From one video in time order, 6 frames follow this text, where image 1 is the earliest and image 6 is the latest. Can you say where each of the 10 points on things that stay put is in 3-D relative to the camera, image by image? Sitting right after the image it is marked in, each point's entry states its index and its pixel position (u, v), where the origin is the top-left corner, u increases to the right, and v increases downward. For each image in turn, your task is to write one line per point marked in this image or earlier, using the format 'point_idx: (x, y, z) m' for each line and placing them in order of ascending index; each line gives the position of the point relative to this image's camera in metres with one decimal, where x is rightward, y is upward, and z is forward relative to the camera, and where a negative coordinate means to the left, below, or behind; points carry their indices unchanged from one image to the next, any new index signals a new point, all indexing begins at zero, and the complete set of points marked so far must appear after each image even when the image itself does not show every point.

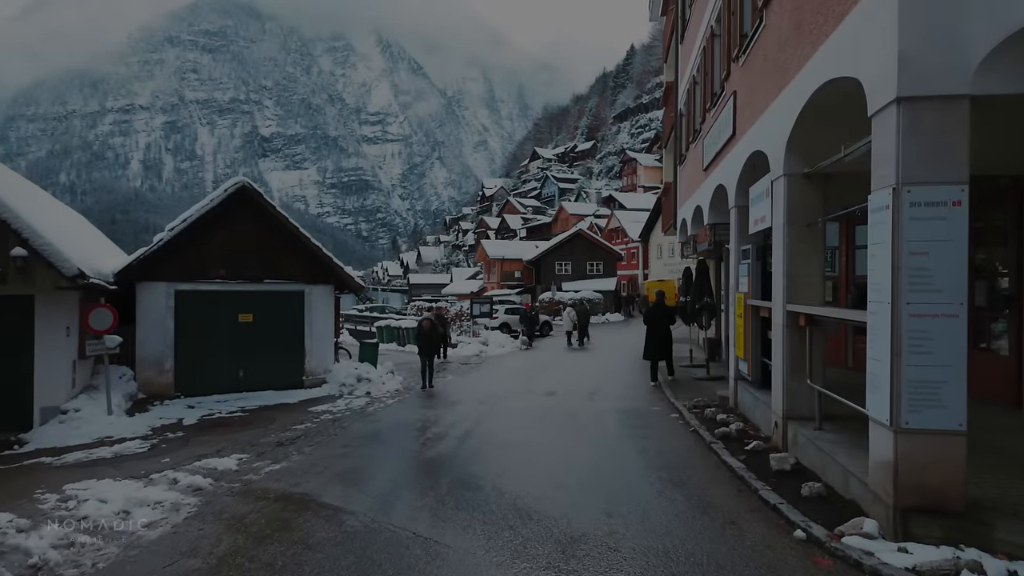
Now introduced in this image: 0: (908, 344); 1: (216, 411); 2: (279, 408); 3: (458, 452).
0: (+3.1, -0.4, +4.6) m
1: (-6.7, -2.8, +13.4) m
2: (-5.1, -2.7, +13.1) m
3: (-0.8, -2.4, +8.6) m
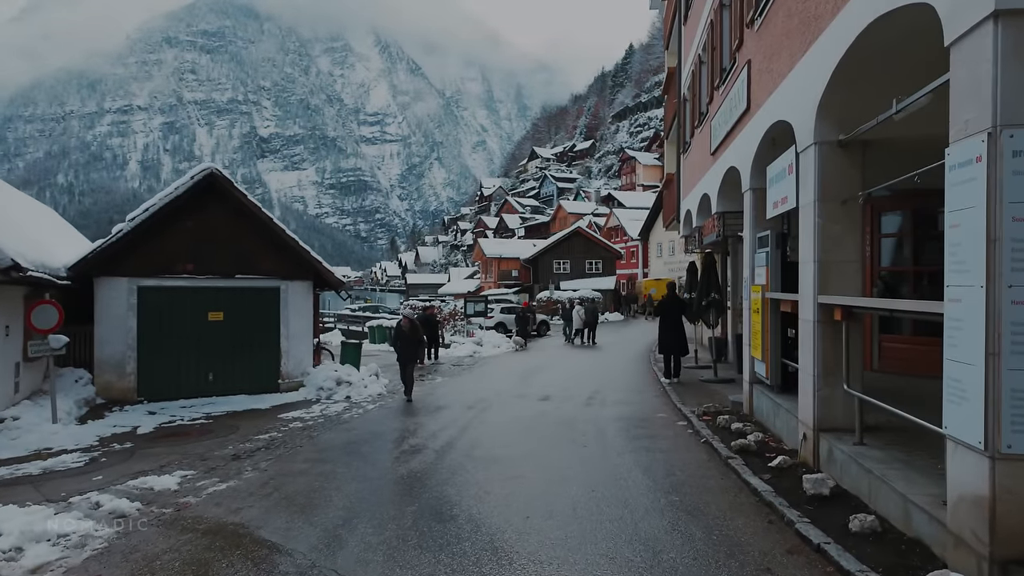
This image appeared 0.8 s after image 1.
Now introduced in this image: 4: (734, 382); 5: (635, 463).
0: (+2.9, -0.3, +3.5) m
1: (-6.9, -2.7, +12.3) m
2: (-5.3, -2.6, +11.9) m
3: (-1.0, -2.3, +7.5) m
4: (+5.2, -2.2, +14.0) m
5: (+1.5, -2.2, +7.4) m
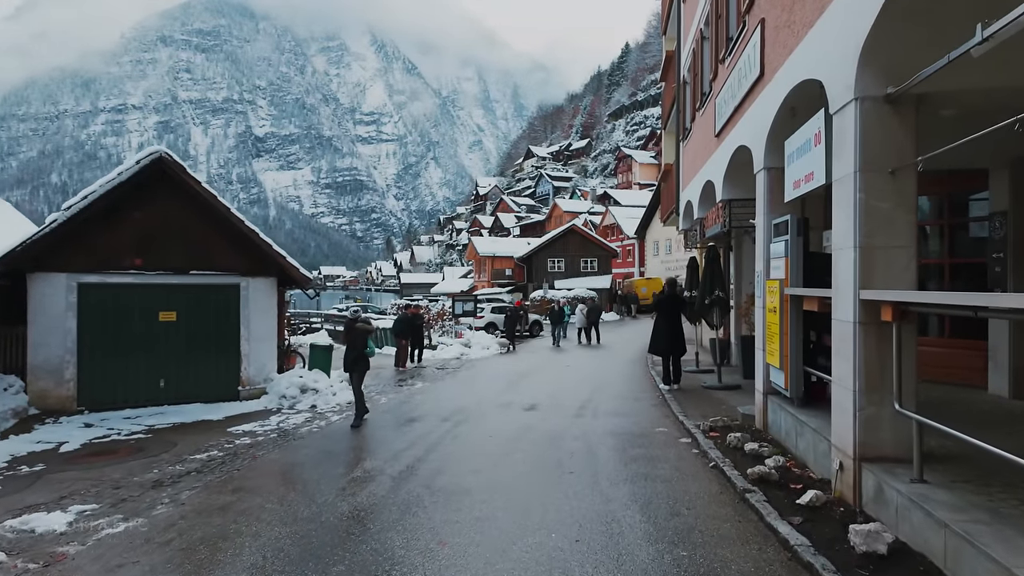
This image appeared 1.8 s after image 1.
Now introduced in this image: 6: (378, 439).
0: (+2.6, -0.3, +2.1) m
1: (-7.2, -2.6, +10.8) m
2: (-5.7, -2.5, +10.5) m
3: (-1.3, -2.2, +6.1) m
4: (+4.9, -2.2, +12.7) m
5: (+1.2, -2.1, +6.1) m
6: (-2.1, -2.3, +9.2) m
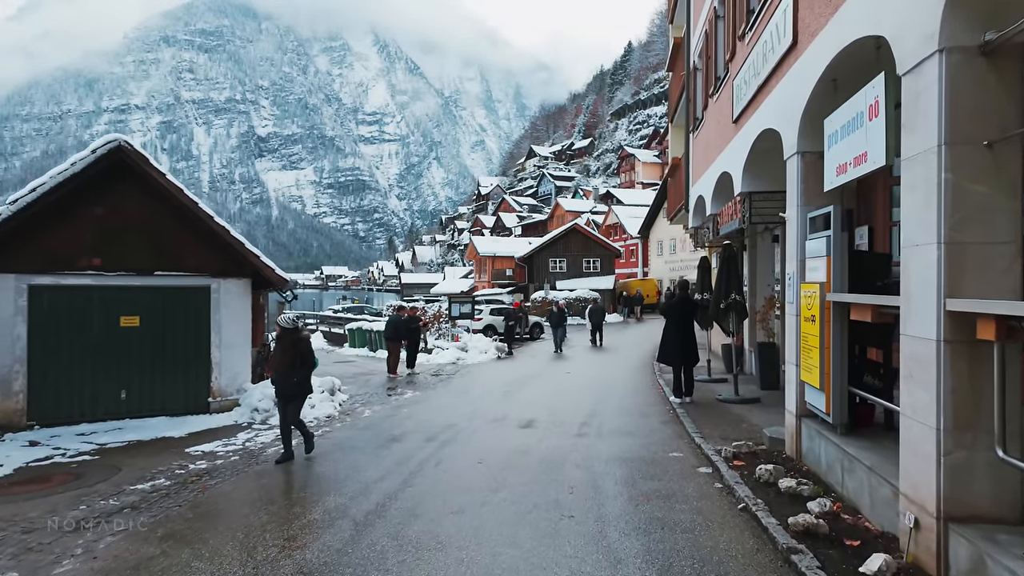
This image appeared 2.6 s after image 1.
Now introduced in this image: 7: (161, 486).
0: (+2.5, -0.3, +0.9) m
1: (-7.3, -2.7, +9.7) m
2: (-5.8, -2.6, +9.3) m
3: (-1.4, -2.2, +4.9) m
4: (+4.8, -2.2, +11.5) m
5: (+1.1, -2.2, +4.9) m
6: (-2.2, -2.4, +8.0) m
7: (-4.5, -2.5, +7.6) m
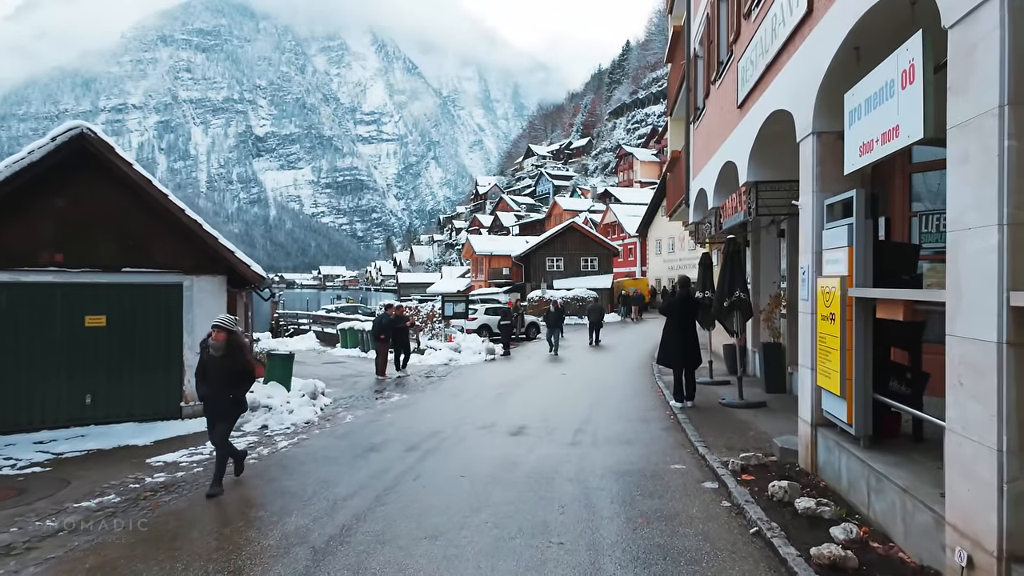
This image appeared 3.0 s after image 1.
0: (+2.3, -0.3, +0.2) m
1: (-7.5, -2.6, +8.9) m
2: (-5.9, -2.5, +8.6) m
3: (-1.6, -2.2, +4.2) m
4: (+4.6, -2.2, +10.8) m
5: (+0.9, -2.1, +4.1) m
6: (-2.3, -2.3, +7.3) m
7: (-4.6, -2.5, +6.8) m
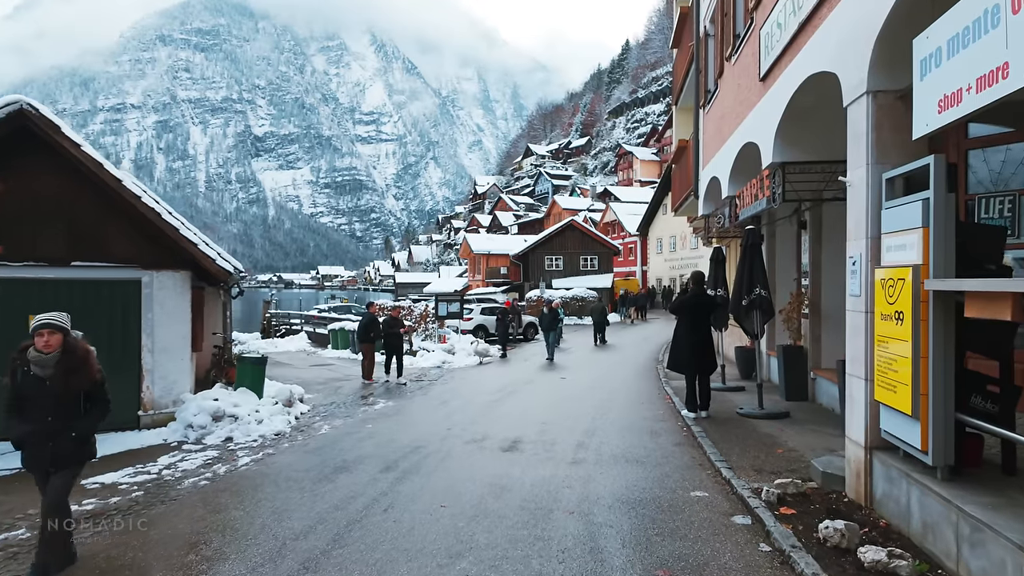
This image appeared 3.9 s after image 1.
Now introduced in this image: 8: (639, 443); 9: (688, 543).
0: (+2.2, -0.2, -1.0) m
1: (-7.6, -2.5, +7.8) m
2: (-6.0, -2.5, +7.4) m
3: (-1.7, -2.1, +3.0) m
4: (+4.5, -2.1, +9.6) m
5: (+0.8, -2.0, +3.0) m
6: (-2.4, -2.3, +6.2) m
7: (-4.7, -2.4, +5.7) m
8: (+1.8, -2.2, +8.5) m
9: (+1.5, -2.1, +4.9) m
